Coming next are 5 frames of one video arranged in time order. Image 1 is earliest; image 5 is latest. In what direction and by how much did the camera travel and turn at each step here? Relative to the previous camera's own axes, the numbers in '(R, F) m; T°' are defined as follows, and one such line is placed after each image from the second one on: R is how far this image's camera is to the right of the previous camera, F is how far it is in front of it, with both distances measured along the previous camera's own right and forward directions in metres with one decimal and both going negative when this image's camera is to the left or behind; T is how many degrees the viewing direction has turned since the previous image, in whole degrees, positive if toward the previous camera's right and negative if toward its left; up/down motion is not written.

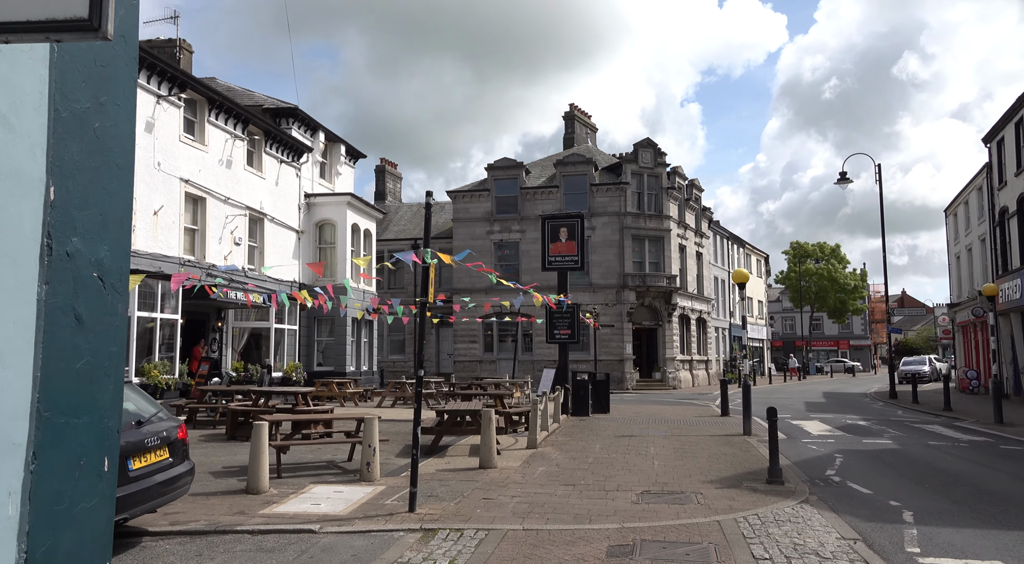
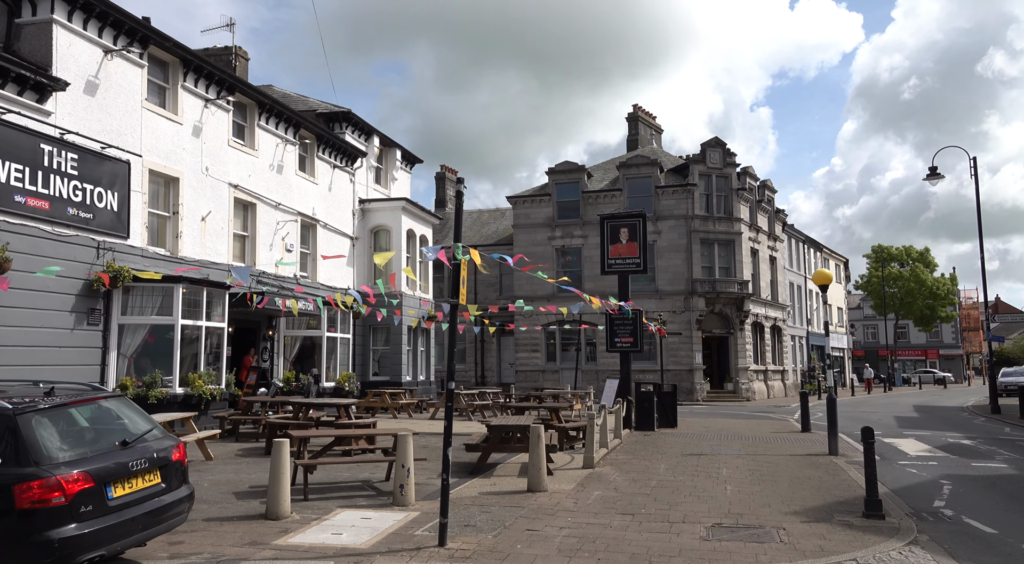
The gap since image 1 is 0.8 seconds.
(+0.2, +1.2) m; -5°
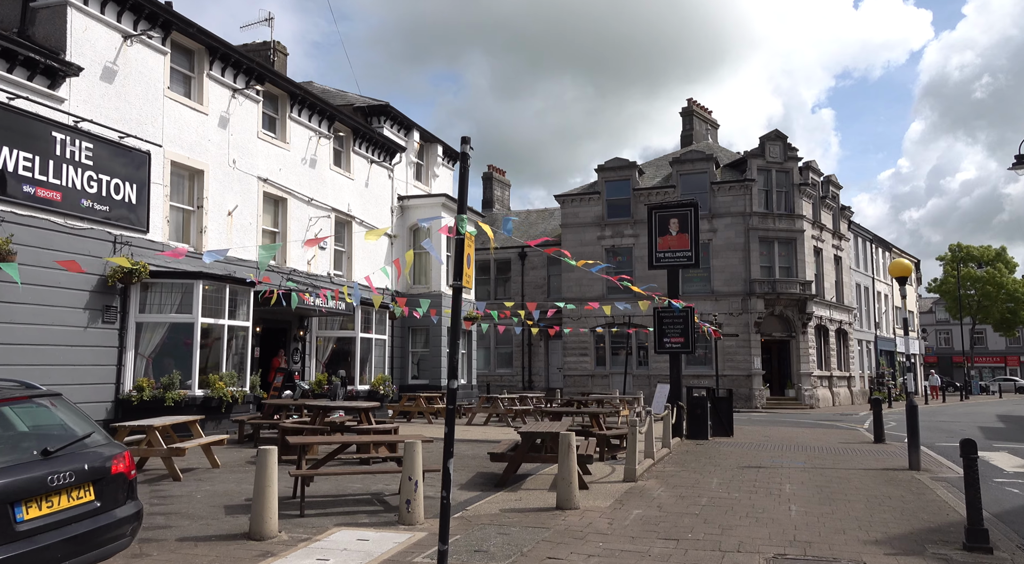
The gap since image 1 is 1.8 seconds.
(+0.3, +1.3) m; -4°
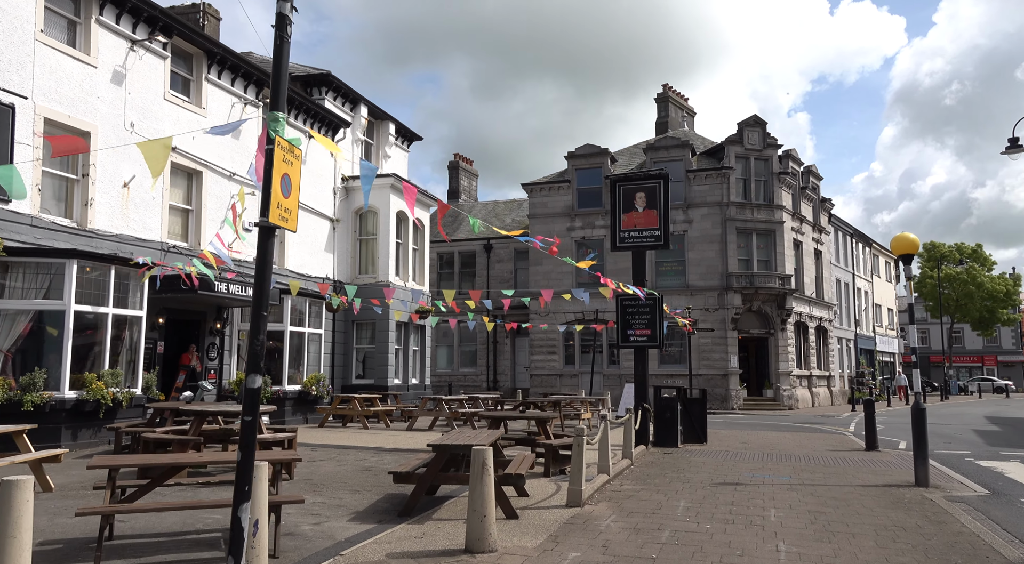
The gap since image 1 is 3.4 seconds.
(+0.6, +2.3) m; +1°
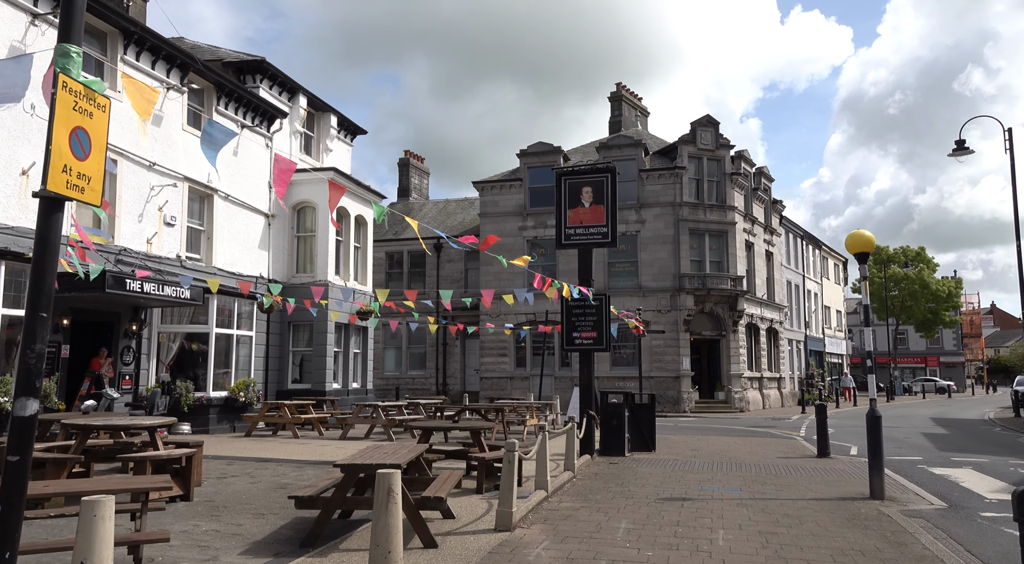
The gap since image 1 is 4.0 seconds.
(+0.3, +0.9) m; +3°
